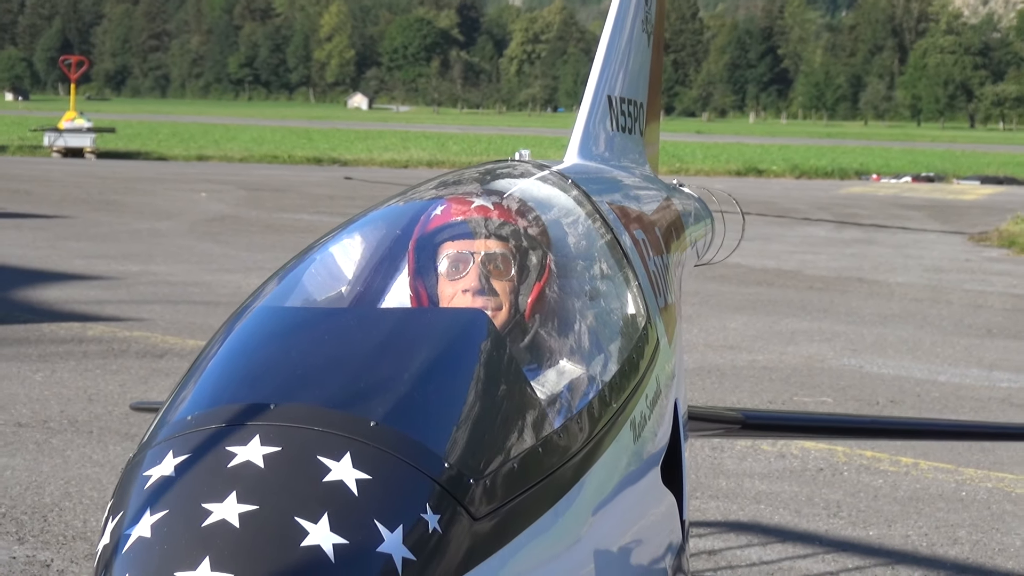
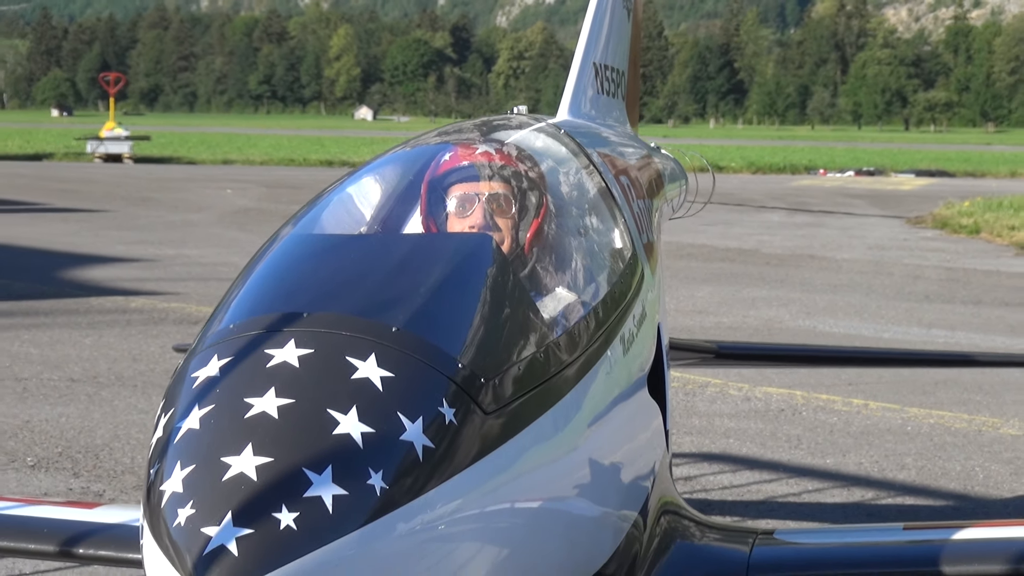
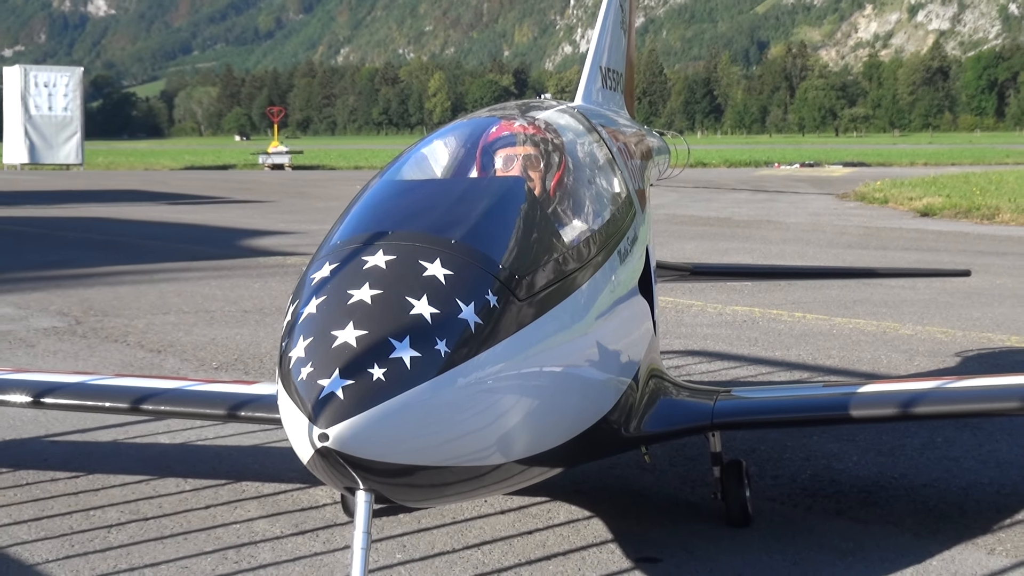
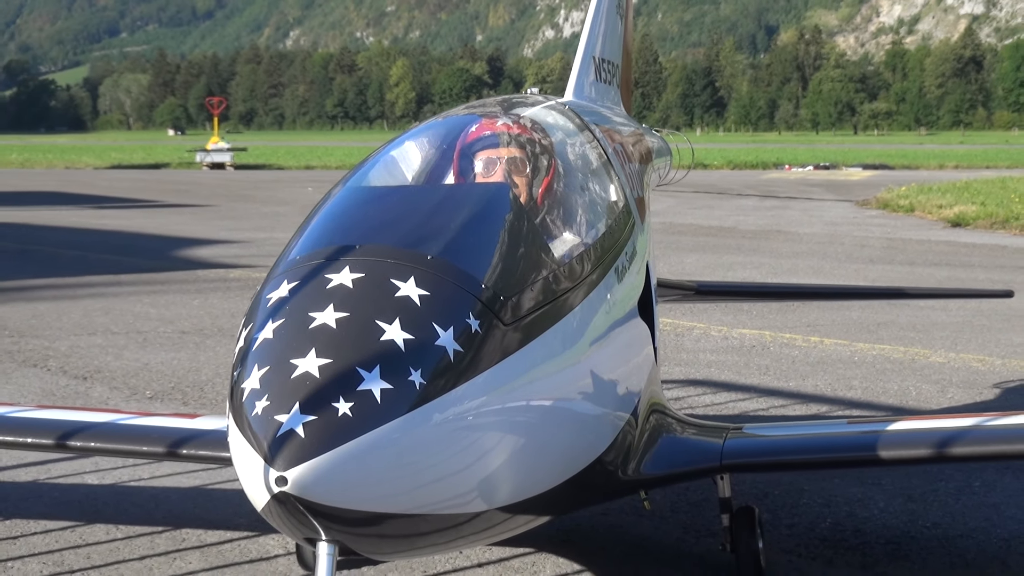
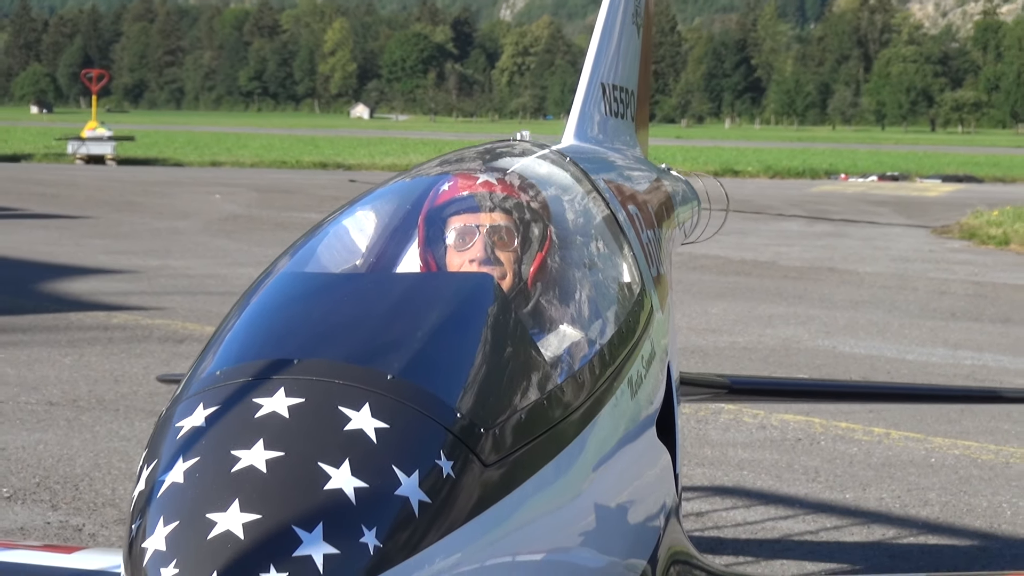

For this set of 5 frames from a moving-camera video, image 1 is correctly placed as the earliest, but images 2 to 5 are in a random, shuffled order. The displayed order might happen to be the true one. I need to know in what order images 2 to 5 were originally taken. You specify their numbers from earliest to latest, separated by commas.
5, 2, 4, 3
